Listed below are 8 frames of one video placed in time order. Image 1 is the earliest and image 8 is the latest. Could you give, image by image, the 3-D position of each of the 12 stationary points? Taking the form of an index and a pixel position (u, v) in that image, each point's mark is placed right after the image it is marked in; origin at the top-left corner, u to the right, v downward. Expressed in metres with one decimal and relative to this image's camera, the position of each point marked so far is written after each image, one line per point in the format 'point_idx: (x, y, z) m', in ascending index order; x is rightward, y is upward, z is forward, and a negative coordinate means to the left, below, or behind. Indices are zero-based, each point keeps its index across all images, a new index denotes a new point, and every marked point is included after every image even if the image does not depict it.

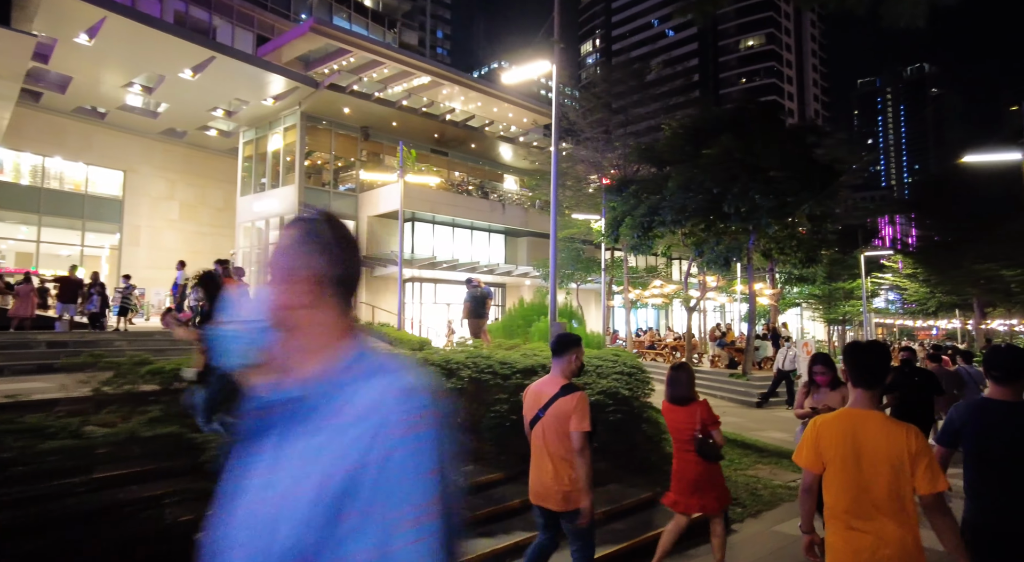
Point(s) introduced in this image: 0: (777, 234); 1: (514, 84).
0: (+7.3, +1.4, +16.5) m
1: (0.0, +3.8, +11.2) m
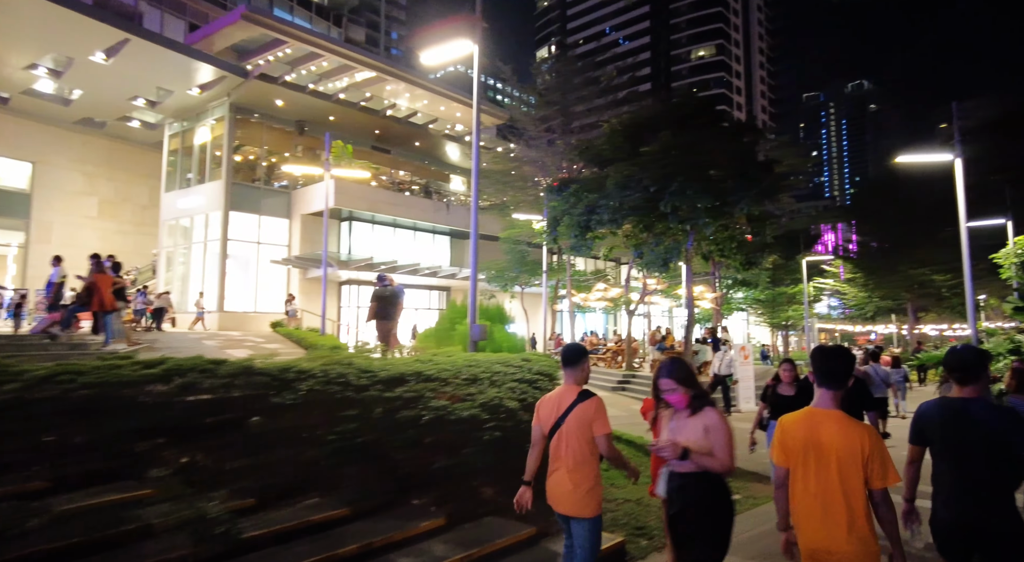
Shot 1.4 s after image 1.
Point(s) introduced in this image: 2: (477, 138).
0: (+5.5, +1.3, +16.2) m
1: (-1.4, +3.8, +10.3) m
2: (-0.6, +2.5, +10.1) m
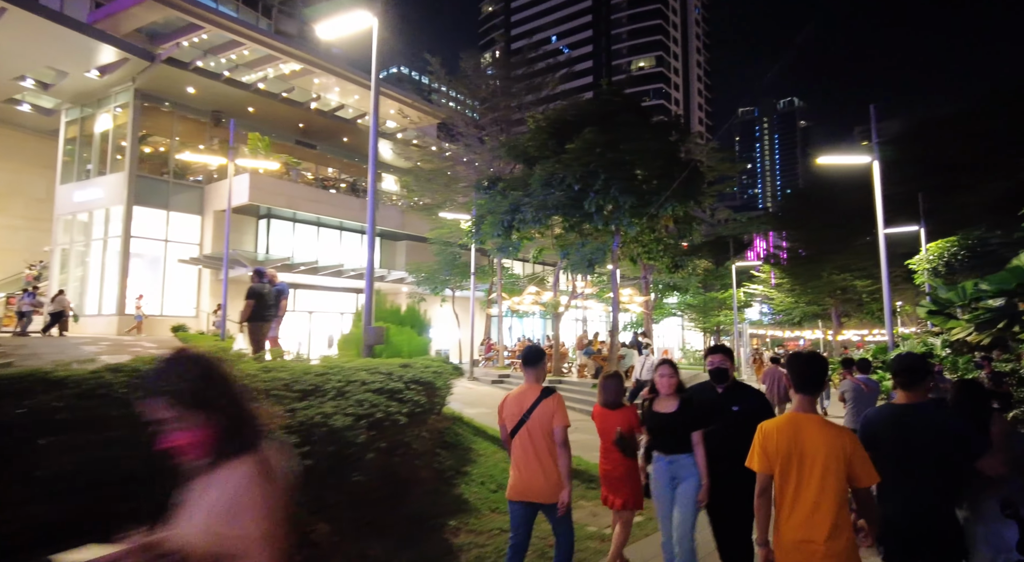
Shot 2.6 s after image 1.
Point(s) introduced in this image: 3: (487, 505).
0: (+3.4, +1.2, +15.8) m
1: (-2.9, +3.8, +9.3) m
2: (-2.1, +2.5, +9.2) m
3: (-0.3, -2.2, +5.9) m
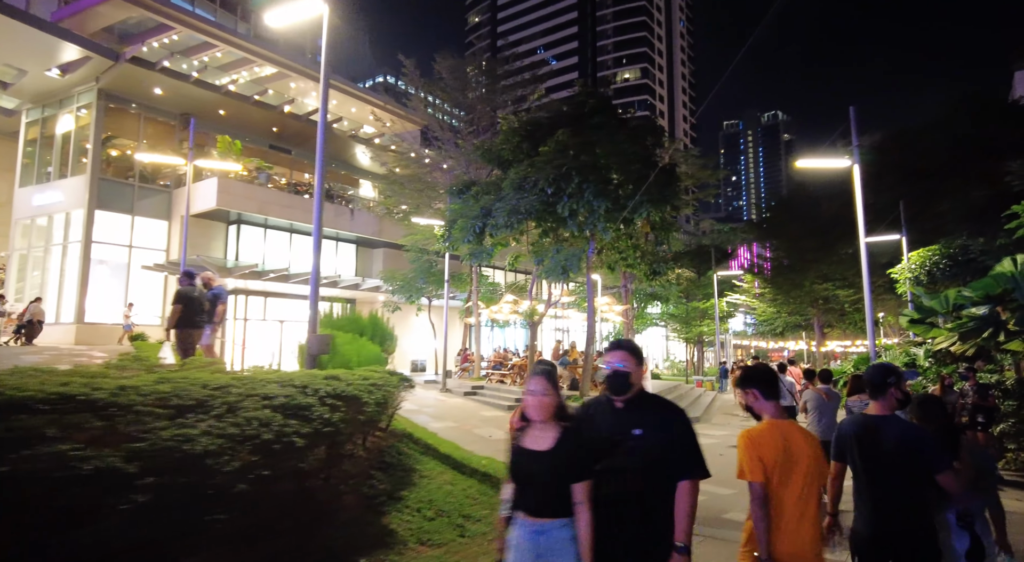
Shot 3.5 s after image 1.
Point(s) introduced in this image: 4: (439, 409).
0: (+2.7, +1.0, +15.2) m
1: (-3.5, +3.8, +8.7) m
2: (-2.7, +2.5, +8.5) m
3: (-0.8, -2.3, +5.3) m
4: (-1.9, -3.3, +15.3) m
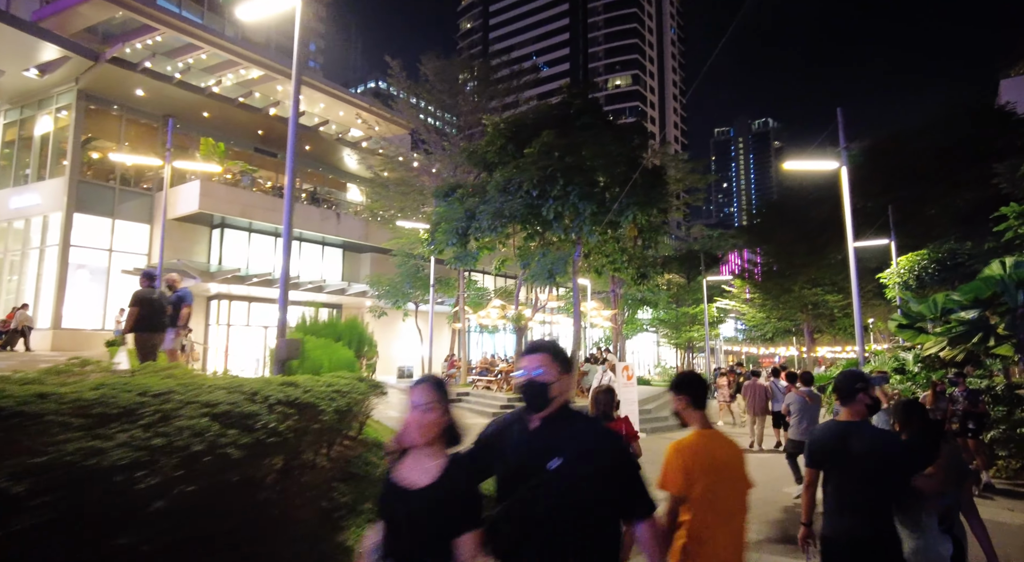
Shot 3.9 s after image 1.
0: (+2.3, +0.9, +15.0) m
1: (-3.8, +3.7, +8.5) m
2: (-3.0, +2.4, +8.3) m
3: (-1.1, -2.3, +5.0) m
4: (-2.3, -3.4, +15.0) m
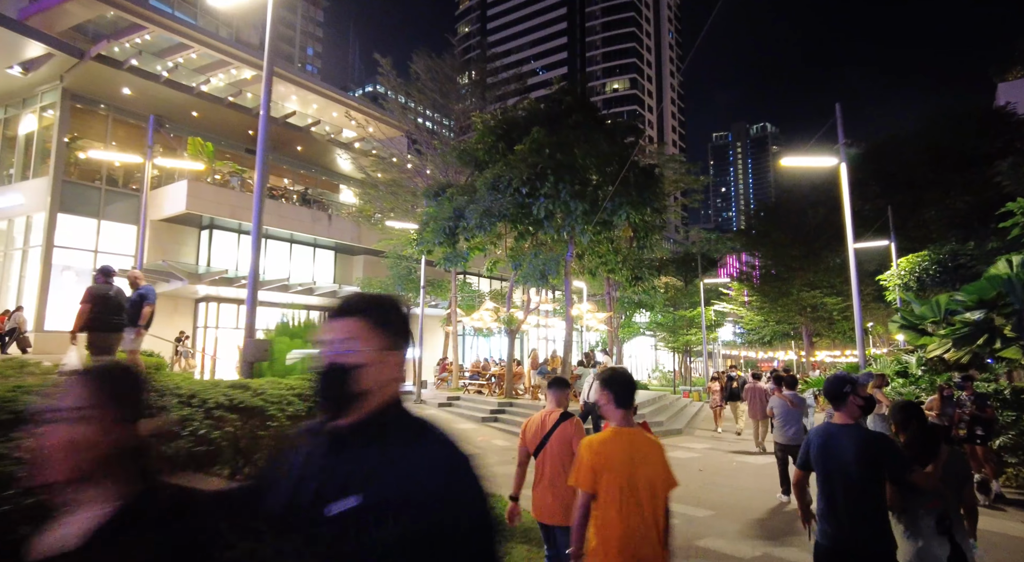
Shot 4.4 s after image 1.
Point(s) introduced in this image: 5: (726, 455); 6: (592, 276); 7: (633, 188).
0: (+2.1, +0.9, +14.6) m
1: (-4.0, +3.7, +8.1) m
2: (-3.2, +2.5, +7.9) m
3: (-1.3, -2.2, +4.5) m
4: (-2.5, -3.4, +14.5) m
5: (+4.4, -3.6, +12.1) m
6: (+2.2, +0.1, +16.6) m
7: (+2.7, +2.1, +13.3) m
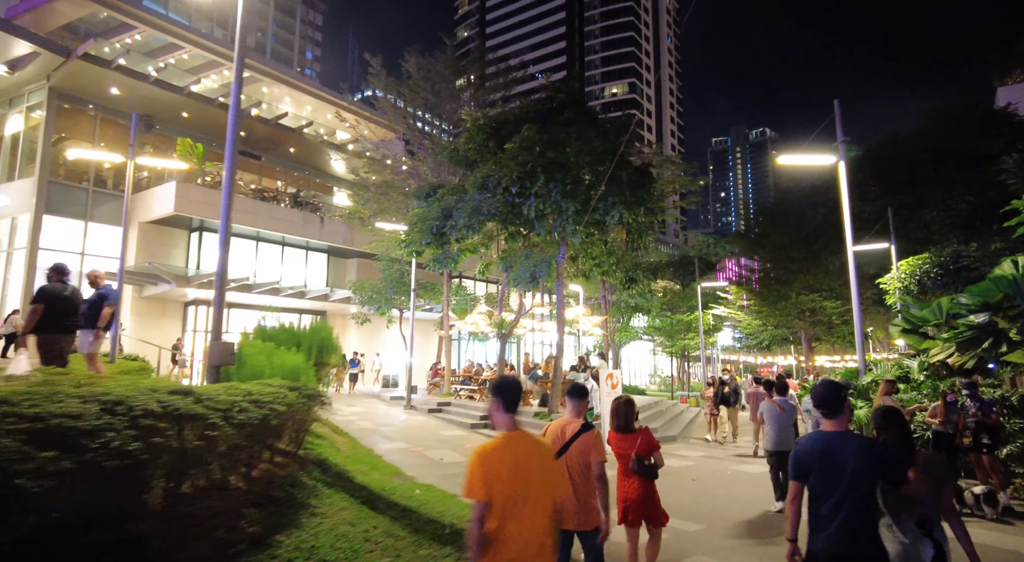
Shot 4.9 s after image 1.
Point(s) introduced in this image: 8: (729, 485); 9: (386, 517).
0: (+1.8, +0.8, +14.2) m
1: (-4.2, +3.7, +7.7) m
2: (-3.4, +2.5, +7.5) m
3: (-1.5, -2.2, +4.1) m
4: (-2.8, -3.5, +14.1) m
5: (+4.2, -3.6, +11.7) m
6: (+2.0, +0.1, +16.2) m
7: (+2.5, +2.1, +12.9) m
8: (+3.5, -3.3, +9.7) m
9: (-1.2, -2.2, +5.6) m
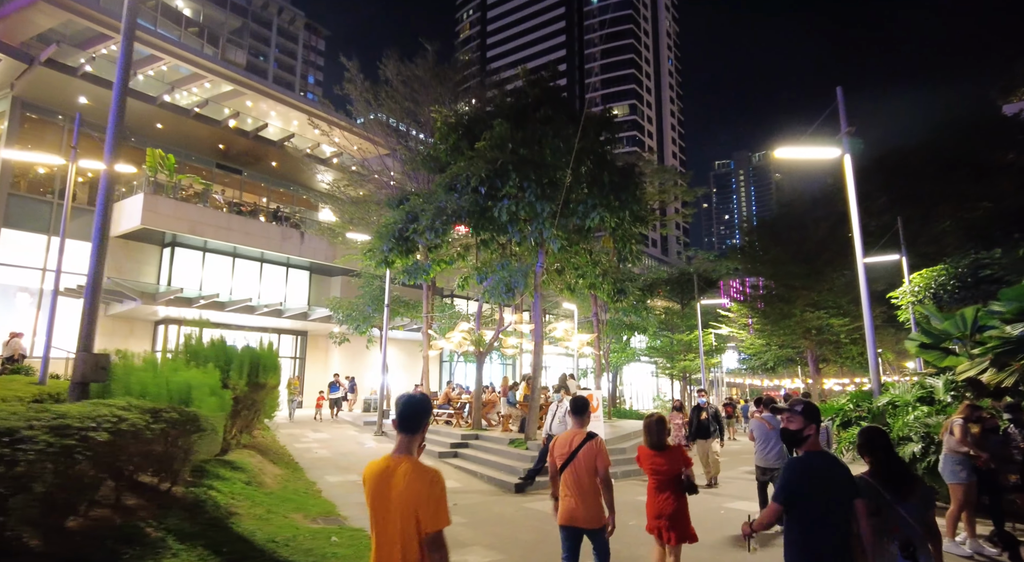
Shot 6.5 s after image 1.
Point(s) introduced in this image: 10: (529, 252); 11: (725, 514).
0: (+1.3, +0.6, +13.0) m
1: (-4.8, +3.7, +6.6) m
2: (-4.1, +2.5, +6.3) m
3: (-2.2, -2.0, +2.8) m
4: (-3.3, -3.8, +12.7) m
5: (+3.6, -3.7, +10.2) m
6: (+1.5, -0.3, +14.9) m
7: (+1.9, +1.8, +11.7) m
8: (+2.9, -3.4, +8.2) m
9: (-1.8, -2.1, +4.2) m
10: (+0.4, +0.6, +13.5) m
11: (+3.2, -3.5, +8.8) m
